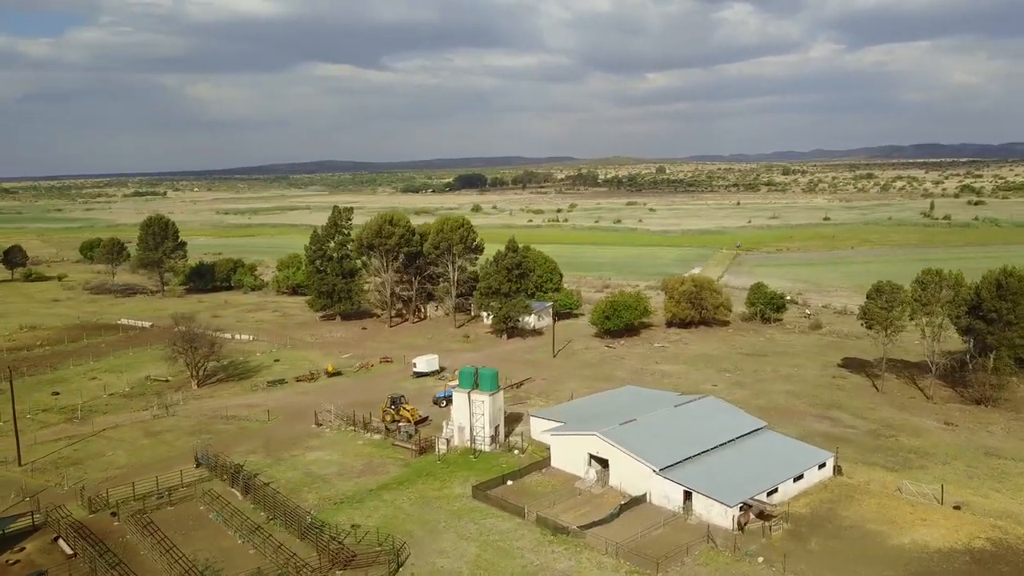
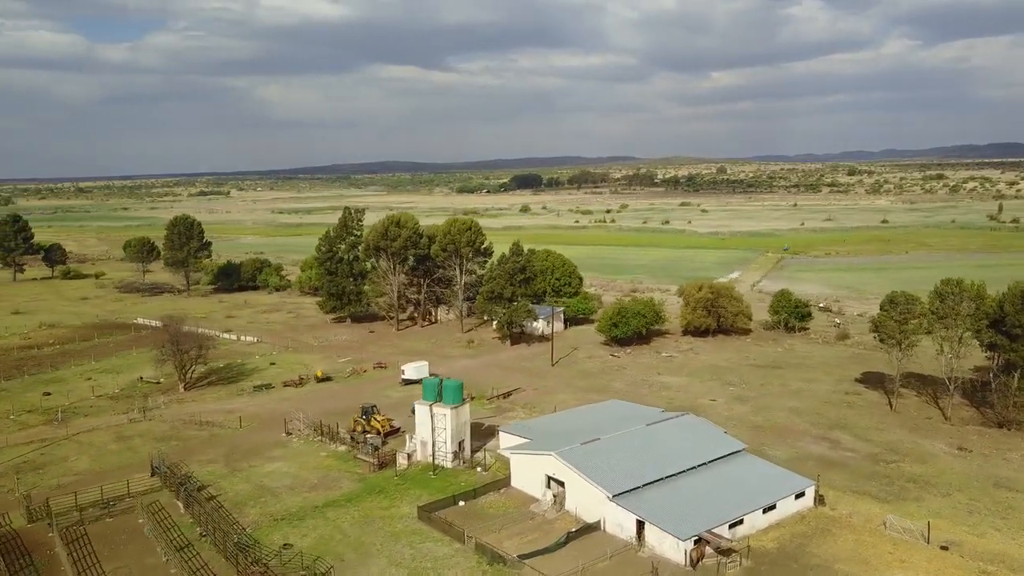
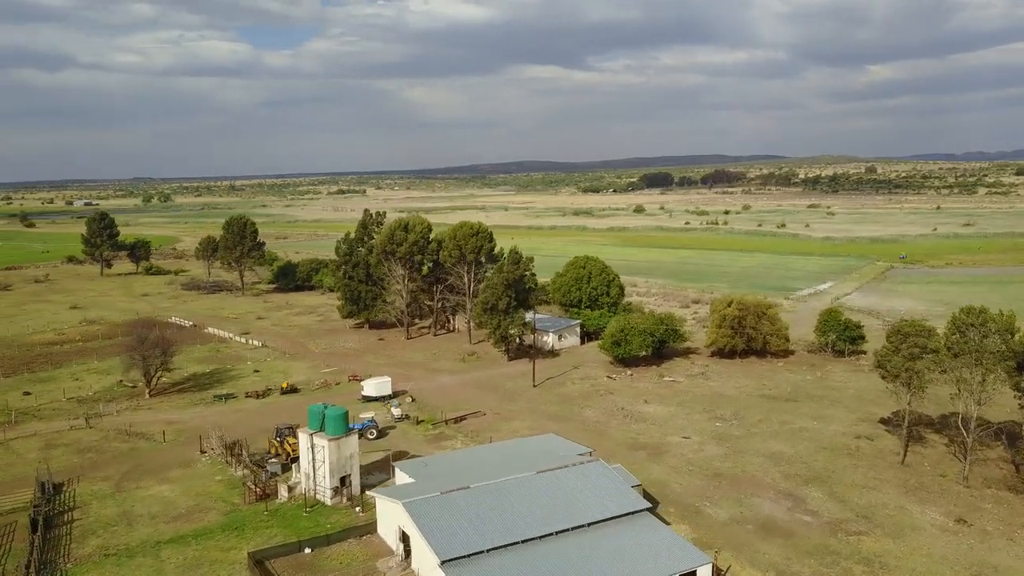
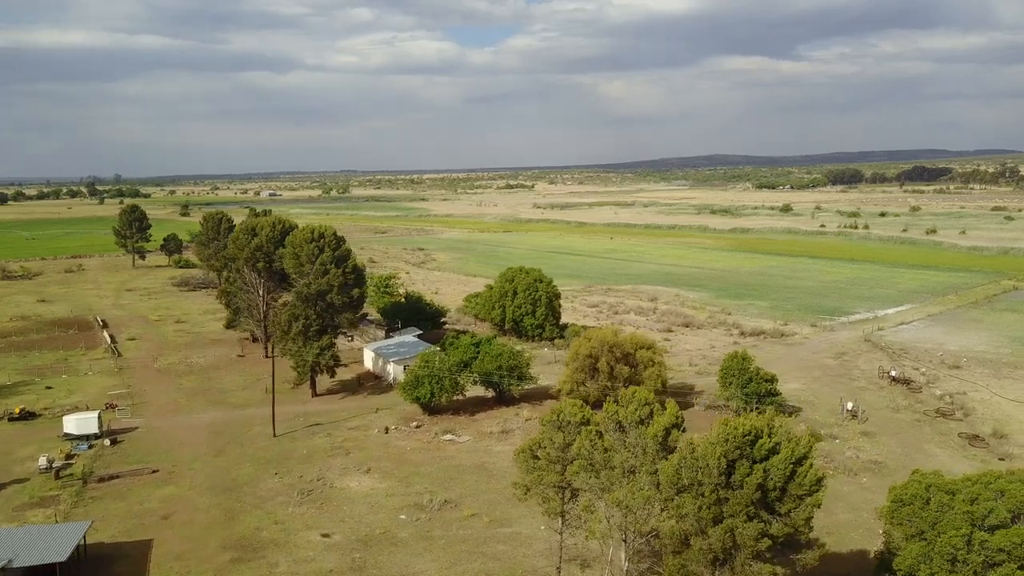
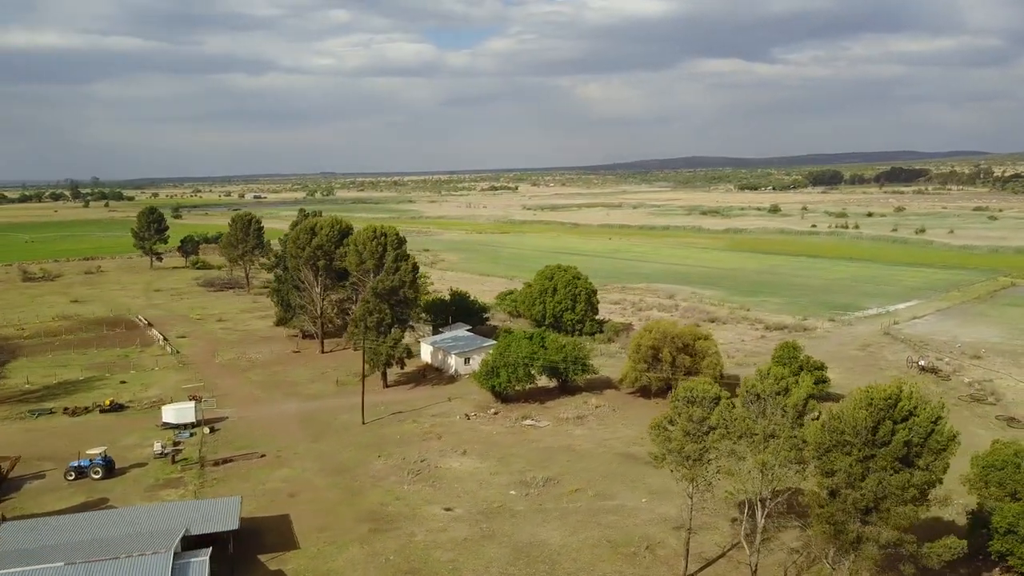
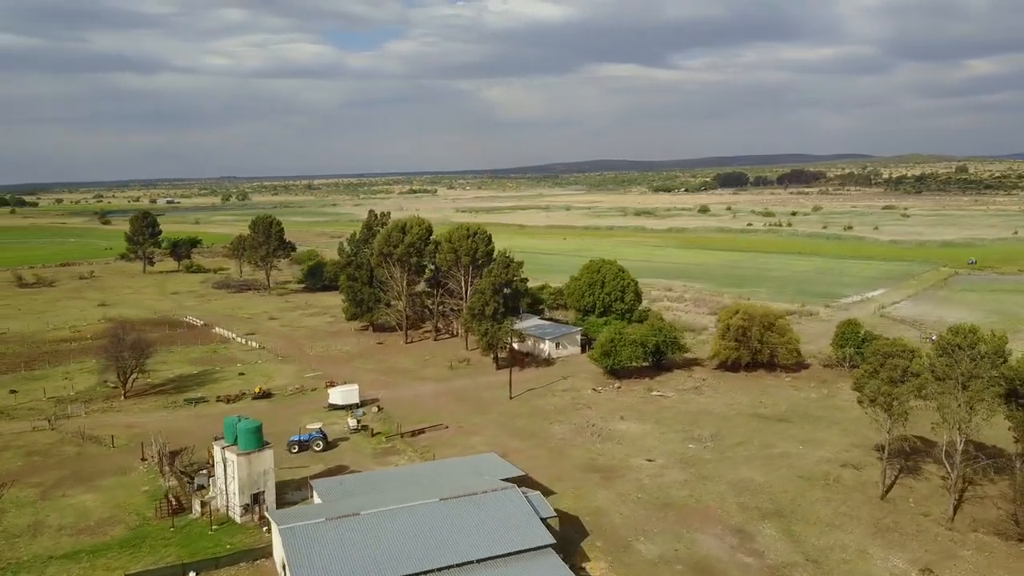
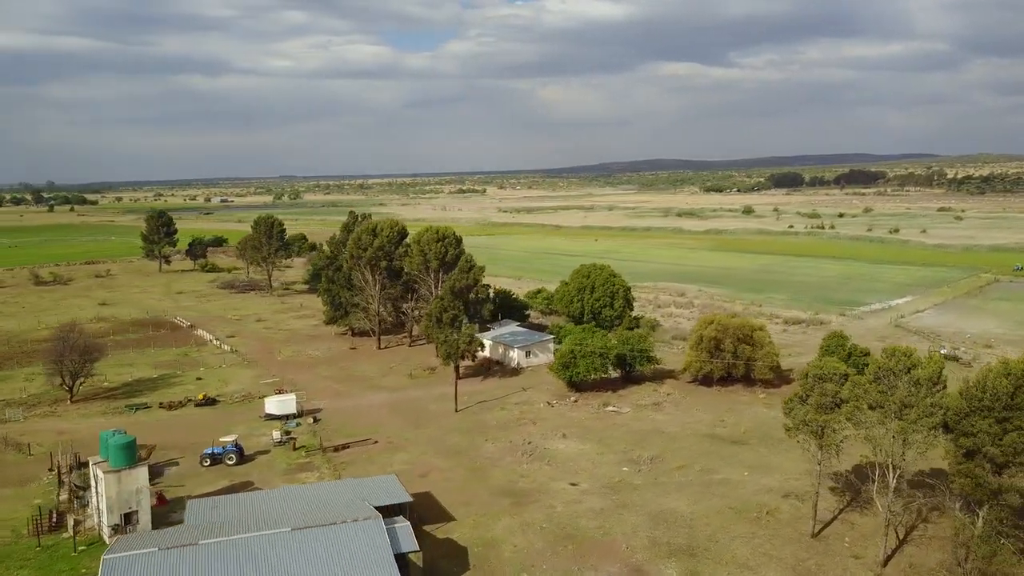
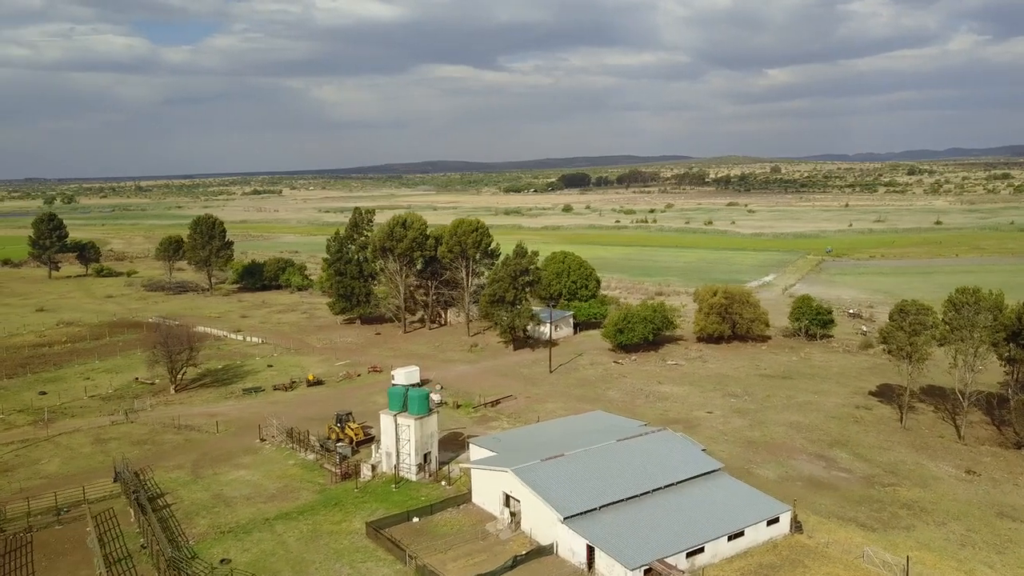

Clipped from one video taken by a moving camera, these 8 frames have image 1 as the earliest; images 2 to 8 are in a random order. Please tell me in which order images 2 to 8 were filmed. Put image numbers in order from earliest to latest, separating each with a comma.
2, 8, 3, 6, 7, 5, 4
